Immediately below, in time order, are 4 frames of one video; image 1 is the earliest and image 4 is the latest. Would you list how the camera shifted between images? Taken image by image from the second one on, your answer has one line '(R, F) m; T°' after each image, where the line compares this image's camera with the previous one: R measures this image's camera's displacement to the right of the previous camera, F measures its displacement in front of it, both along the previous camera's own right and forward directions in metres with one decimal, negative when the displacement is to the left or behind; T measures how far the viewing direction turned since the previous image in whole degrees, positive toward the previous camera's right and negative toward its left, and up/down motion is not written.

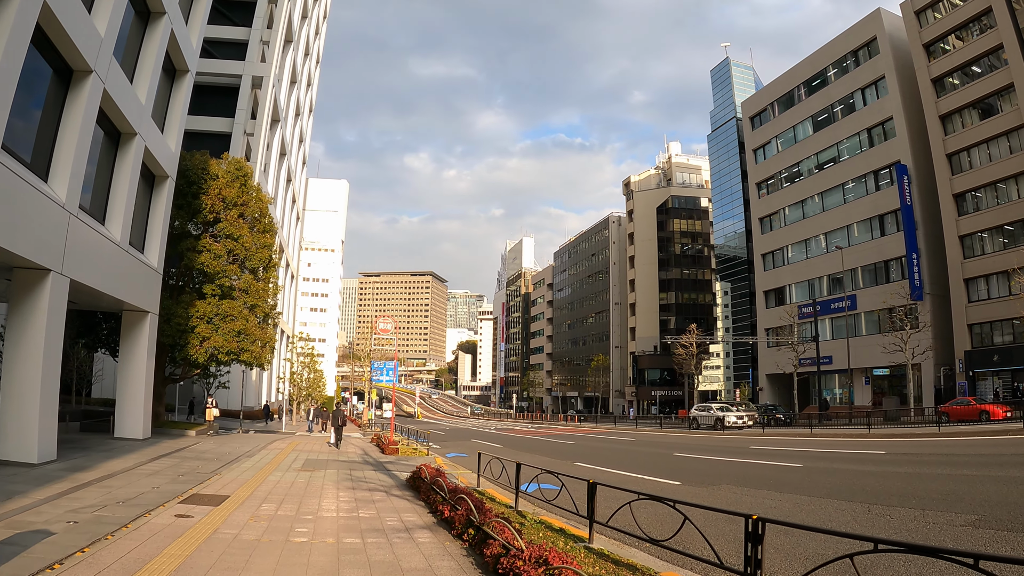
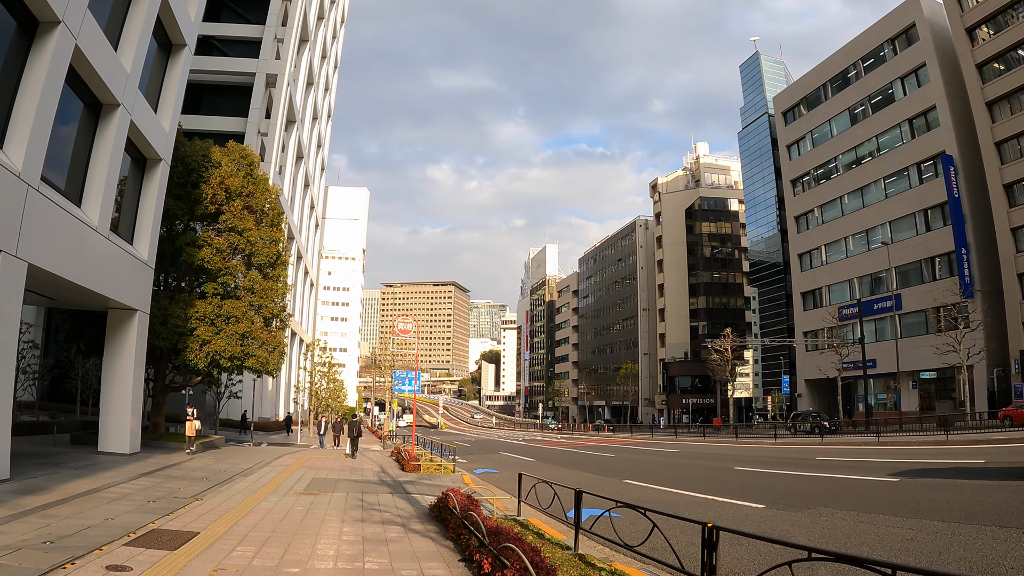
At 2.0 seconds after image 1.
(-0.4, +2.5) m; -2°
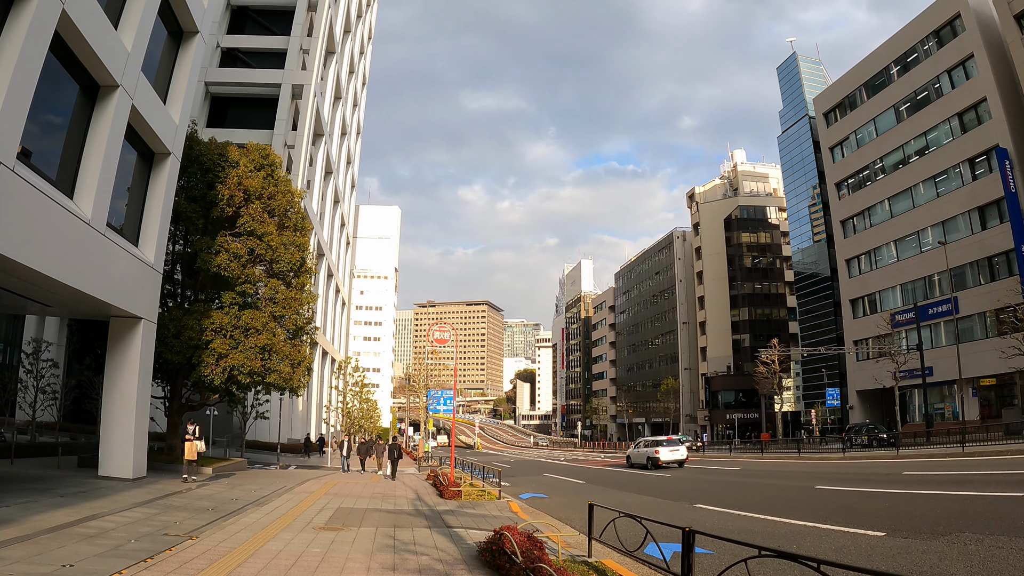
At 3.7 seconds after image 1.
(-0.5, +2.2) m; -3°
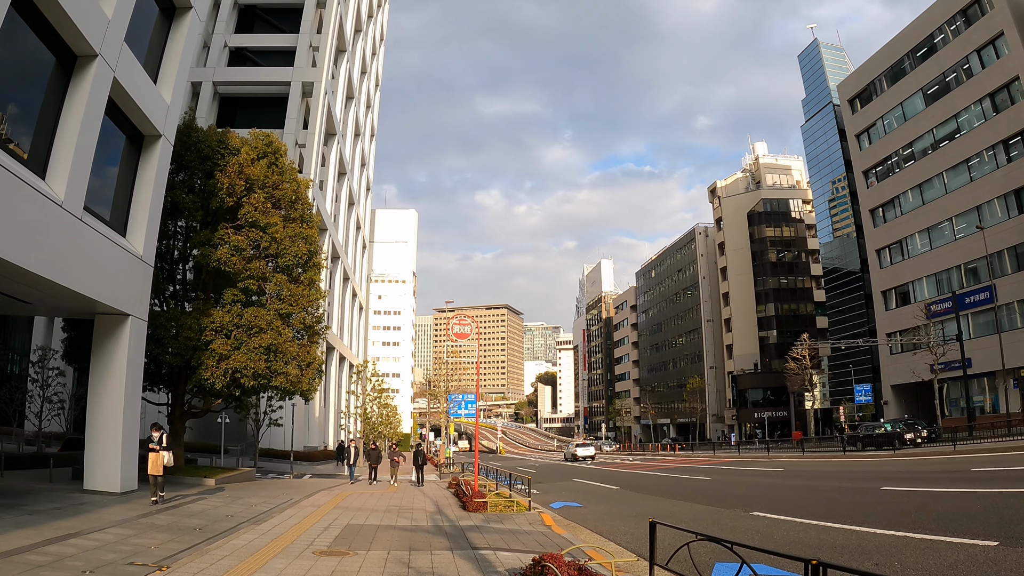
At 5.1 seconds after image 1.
(-0.2, +1.6) m; -2°
